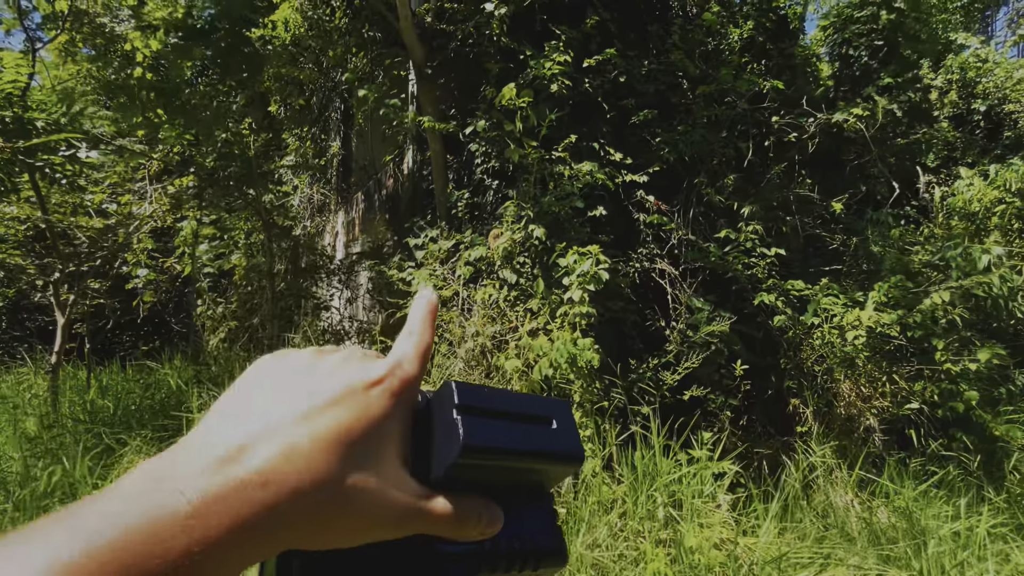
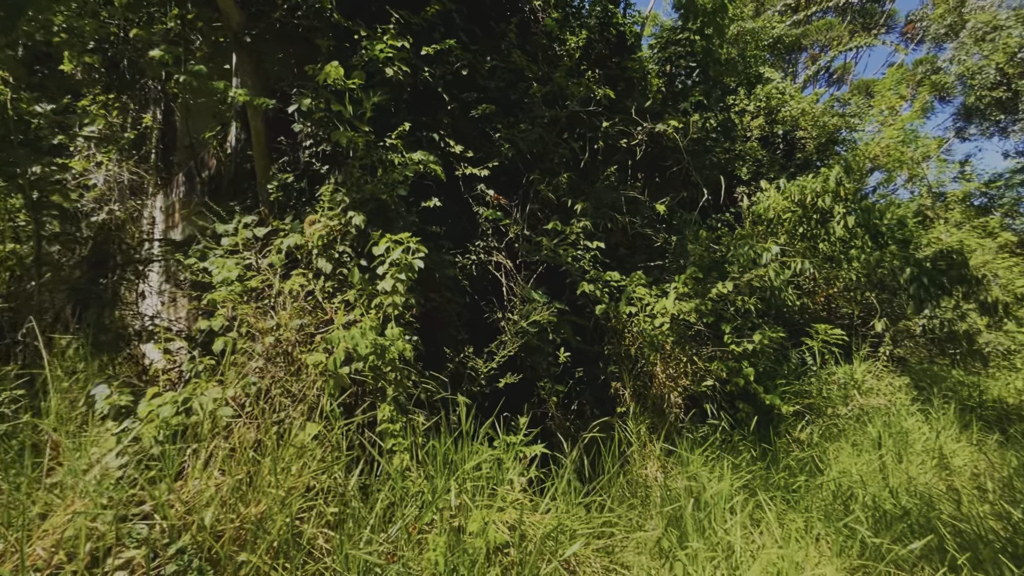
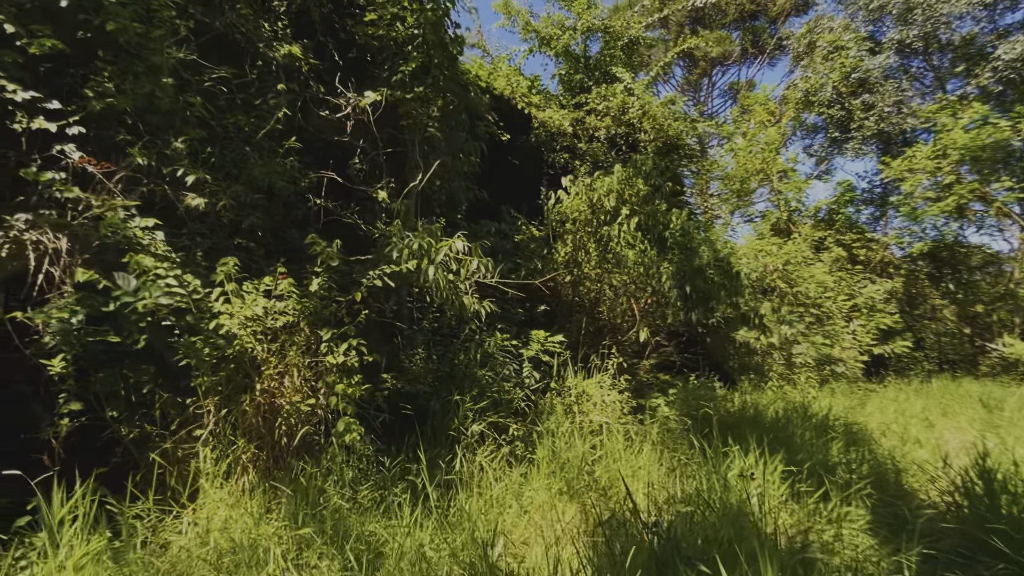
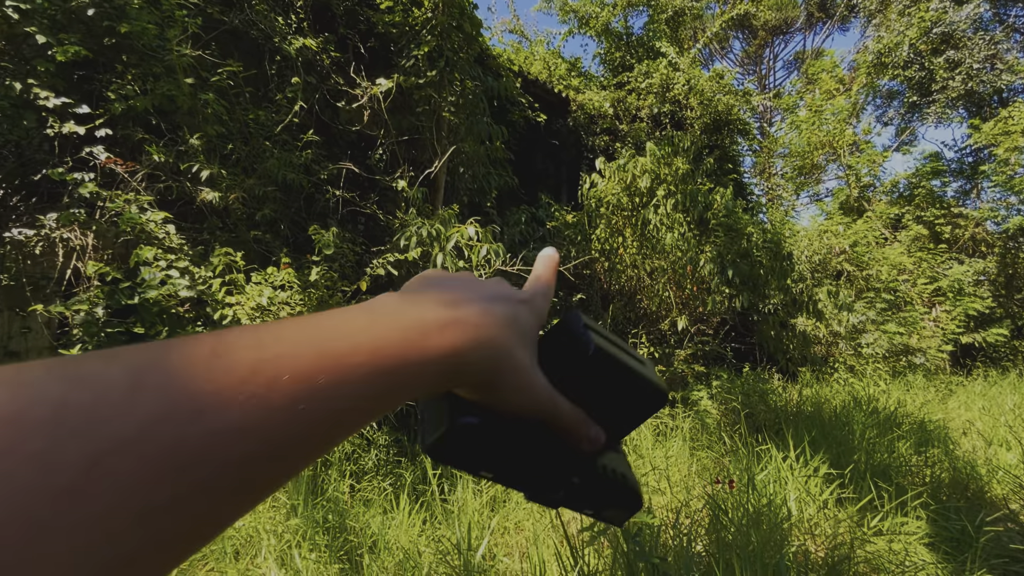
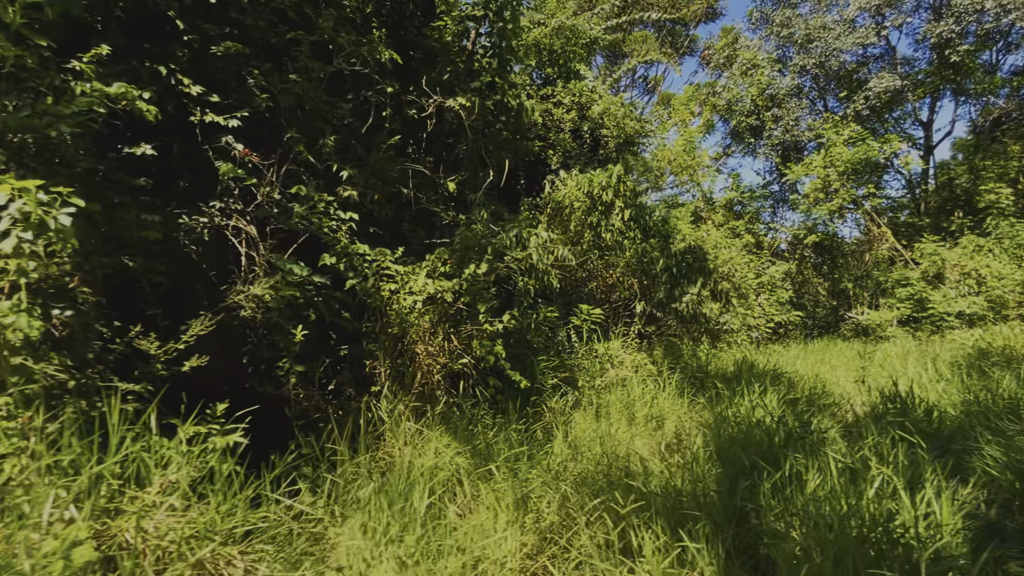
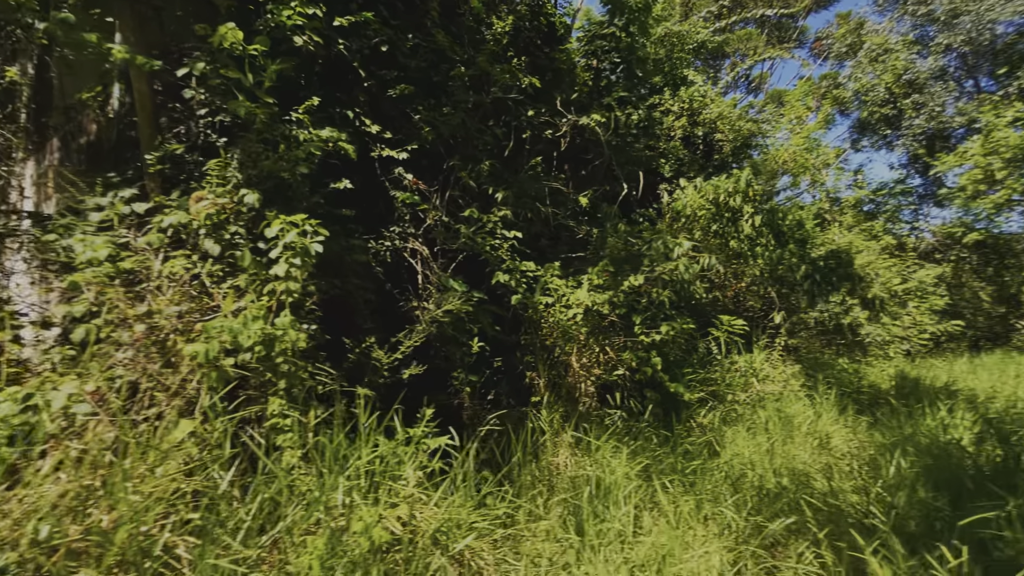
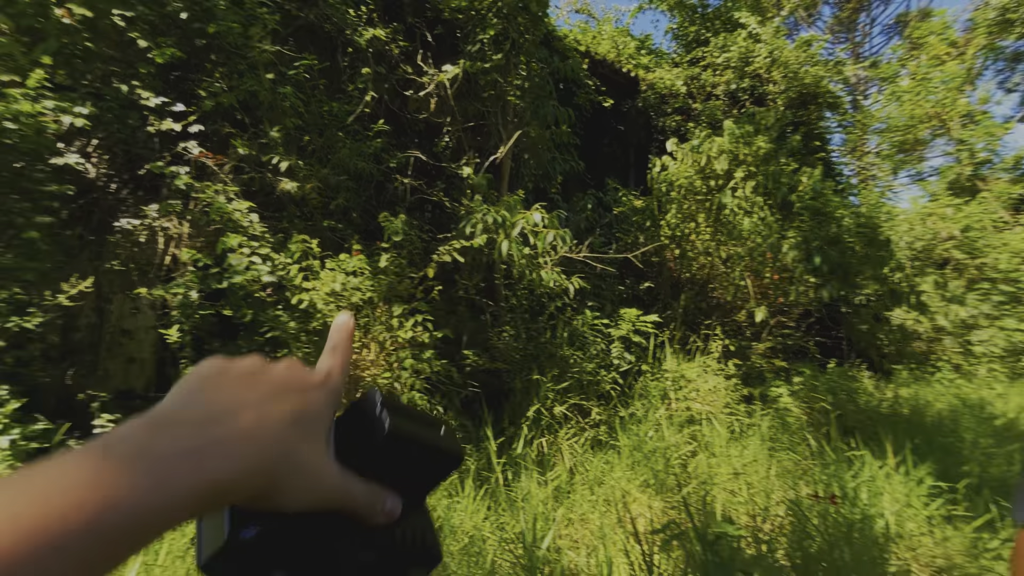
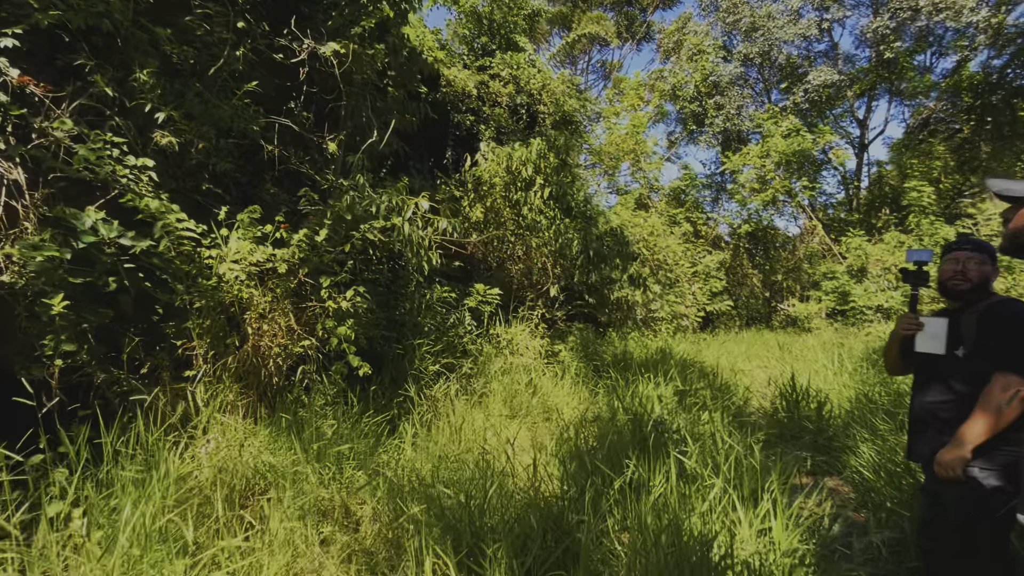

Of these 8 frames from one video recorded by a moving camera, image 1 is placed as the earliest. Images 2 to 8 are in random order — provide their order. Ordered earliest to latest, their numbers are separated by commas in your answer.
2, 6, 5, 8, 3, 4, 7
